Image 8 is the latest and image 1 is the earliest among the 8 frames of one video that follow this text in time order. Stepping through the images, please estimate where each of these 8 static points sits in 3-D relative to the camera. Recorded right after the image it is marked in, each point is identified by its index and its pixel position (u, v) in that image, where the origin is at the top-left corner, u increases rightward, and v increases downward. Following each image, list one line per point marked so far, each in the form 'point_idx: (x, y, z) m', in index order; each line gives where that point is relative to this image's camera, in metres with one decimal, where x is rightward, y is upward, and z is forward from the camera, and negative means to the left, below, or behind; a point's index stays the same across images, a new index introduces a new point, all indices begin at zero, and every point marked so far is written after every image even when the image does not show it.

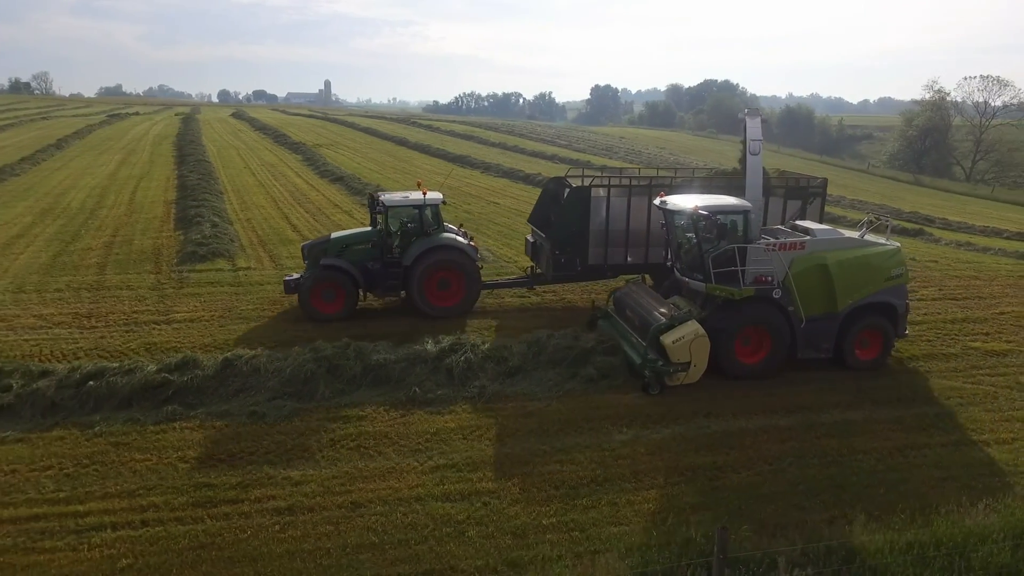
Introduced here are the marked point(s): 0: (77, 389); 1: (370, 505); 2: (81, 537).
0: (-4.7, -1.1, +8.4) m
1: (-1.1, -1.8, +6.4) m
2: (-3.3, -1.9, +6.0) m
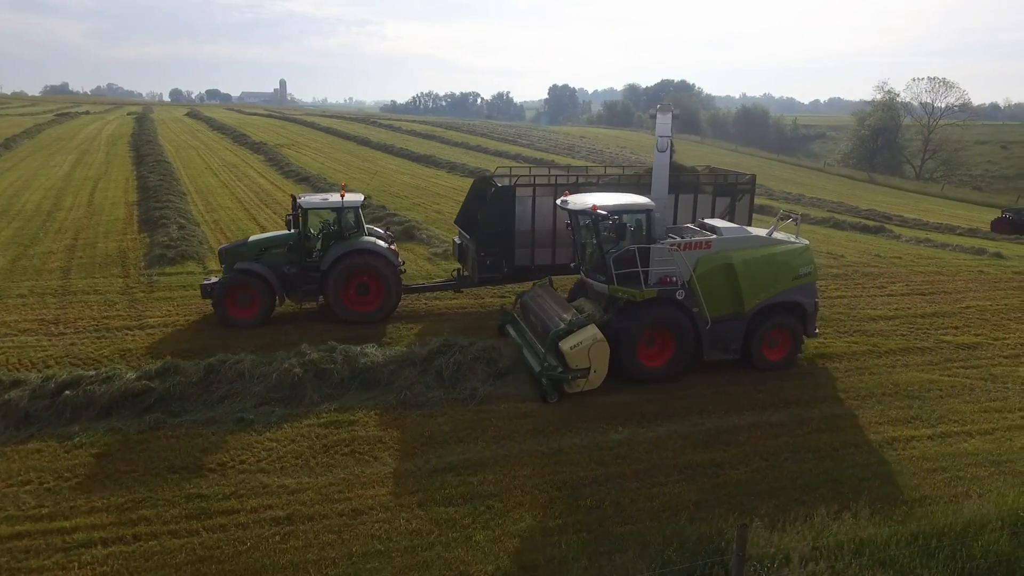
0: (-4.7, -1.1, +8.1) m
1: (-1.1, -1.8, +6.2) m
2: (-3.2, -1.9, +5.8) m
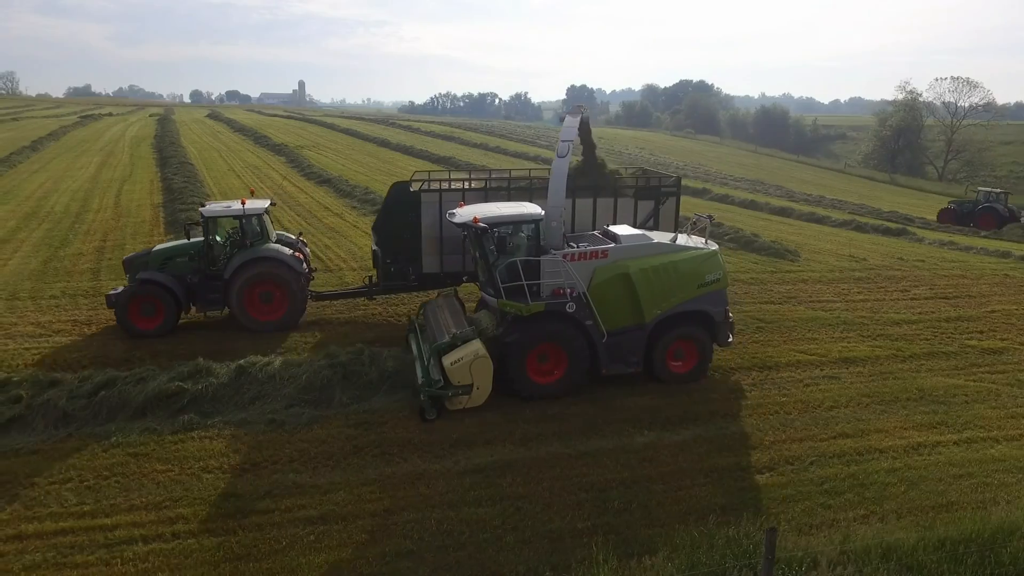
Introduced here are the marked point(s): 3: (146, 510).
0: (-4.5, -1.2, +8.3) m
1: (-0.9, -1.8, +6.4) m
2: (-3.0, -2.0, +5.9) m
3: (-3.0, -1.8, +6.5) m
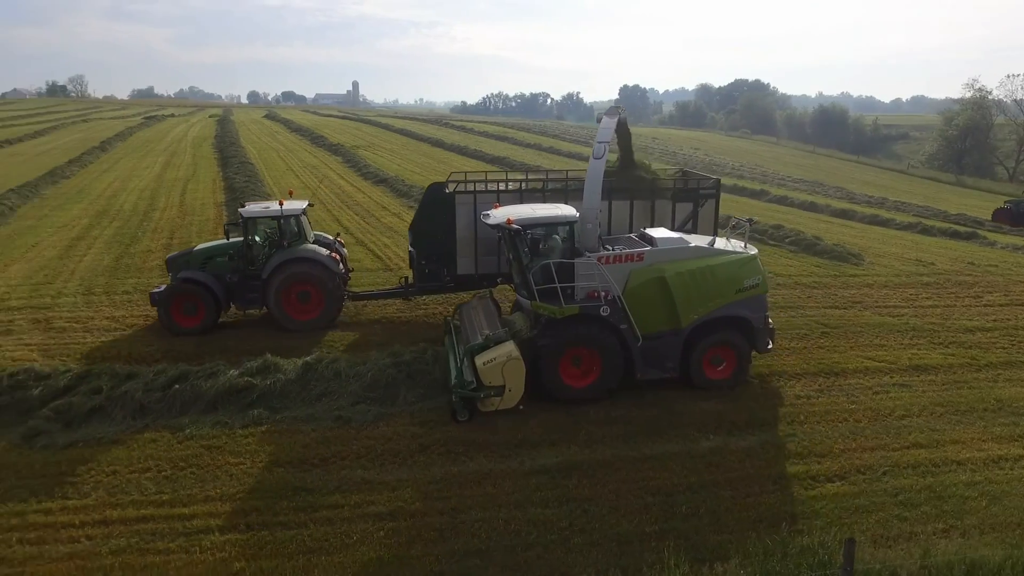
0: (-3.8, -1.1, +8.6) m
1: (-0.3, -1.8, +6.4) m
2: (-2.5, -2.0, +6.1) m
3: (-2.5, -1.8, +6.7) m
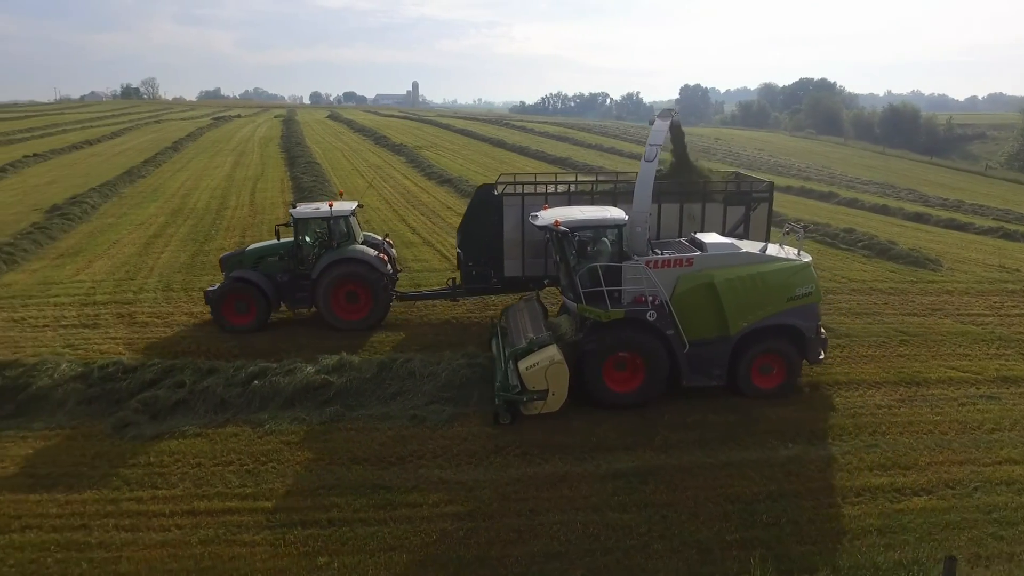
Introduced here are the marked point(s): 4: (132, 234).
0: (-3.0, -1.1, +8.8) m
1: (+0.3, -1.8, +6.4) m
2: (-1.9, -2.0, +6.2) m
3: (-1.8, -1.8, +6.8) m
4: (-8.7, +1.2, +18.0) m
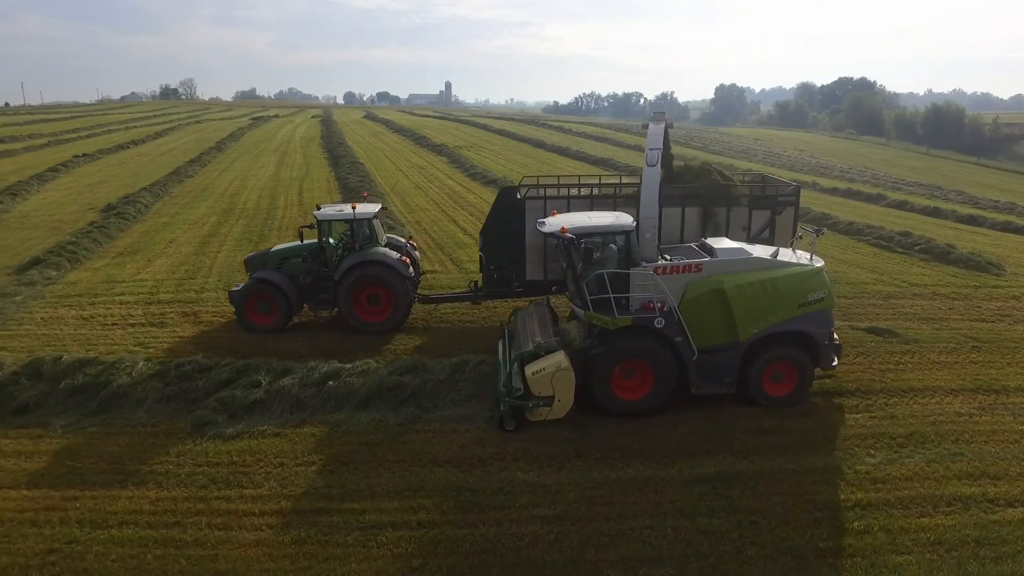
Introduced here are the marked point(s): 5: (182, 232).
0: (-2.2, -1.1, +8.9) m
1: (+1.0, -1.9, +6.4) m
2: (-1.2, -2.0, +6.3) m
3: (-1.1, -1.8, +6.9) m
4: (-7.6, +1.3, +18.3) m
5: (-7.7, +1.3, +18.4) m
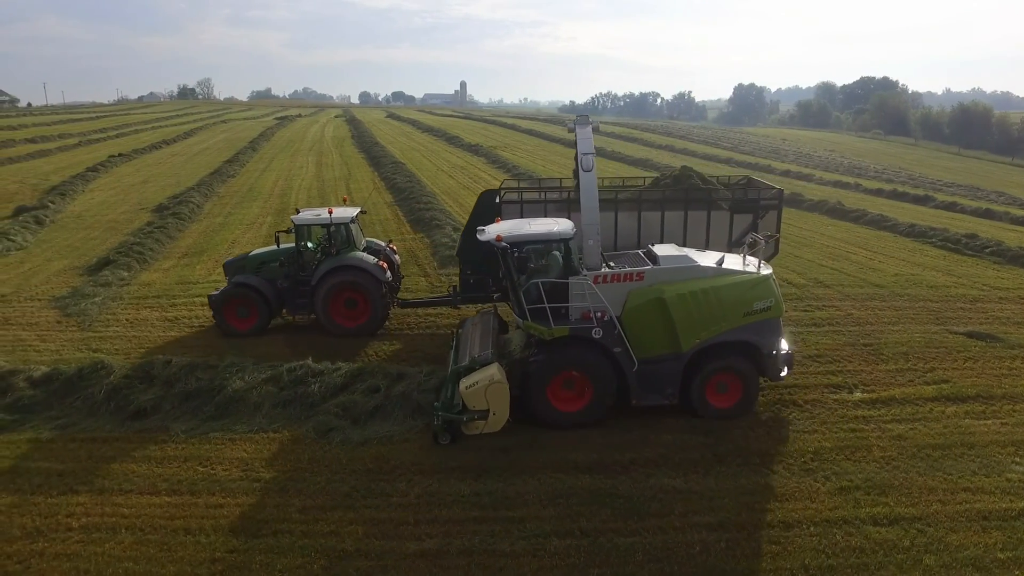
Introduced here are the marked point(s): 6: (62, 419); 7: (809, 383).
0: (-0.9, -1.2, +8.8) m
1: (+2.4, -1.9, +6.3) m
2: (+0.2, -2.0, +6.2) m
3: (+0.3, -1.9, +6.8) m
4: (-6.2, +1.2, +18.2) m
5: (-6.3, +1.3, +18.4) m
6: (-5.0, -1.4, +8.7) m
7: (+3.6, -1.2, +9.6) m
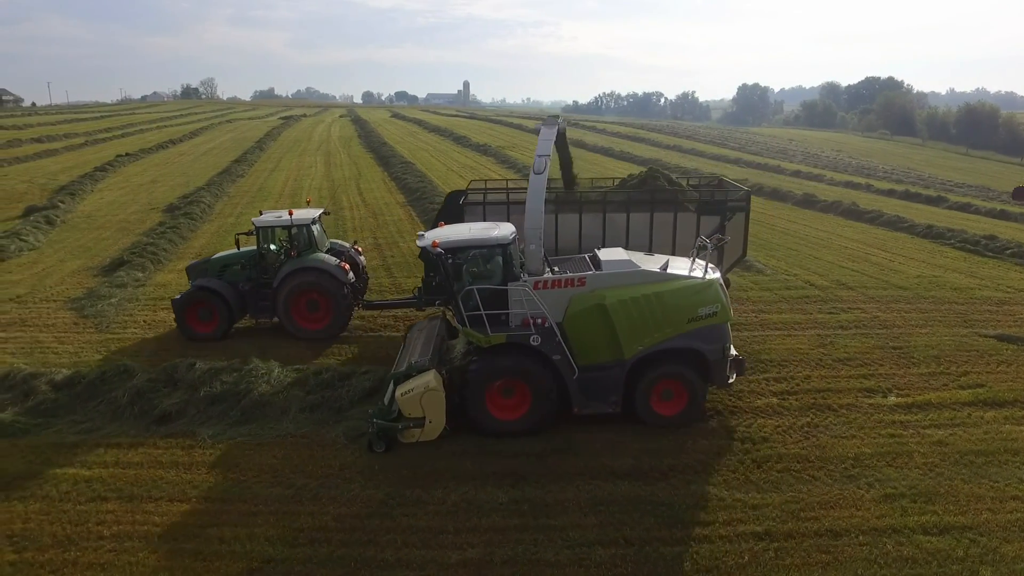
0: (-0.5, -1.2, +8.7) m
1: (+2.7, -2.0, +6.2) m
2: (+0.5, -2.1, +6.1) m
3: (+0.6, -1.9, +6.7) m
4: (-5.8, +1.2, +18.1) m
5: (-6.0, +1.3, +18.2) m
6: (-4.6, -1.5, +8.6) m
7: (+4.0, -1.2, +9.4) m
